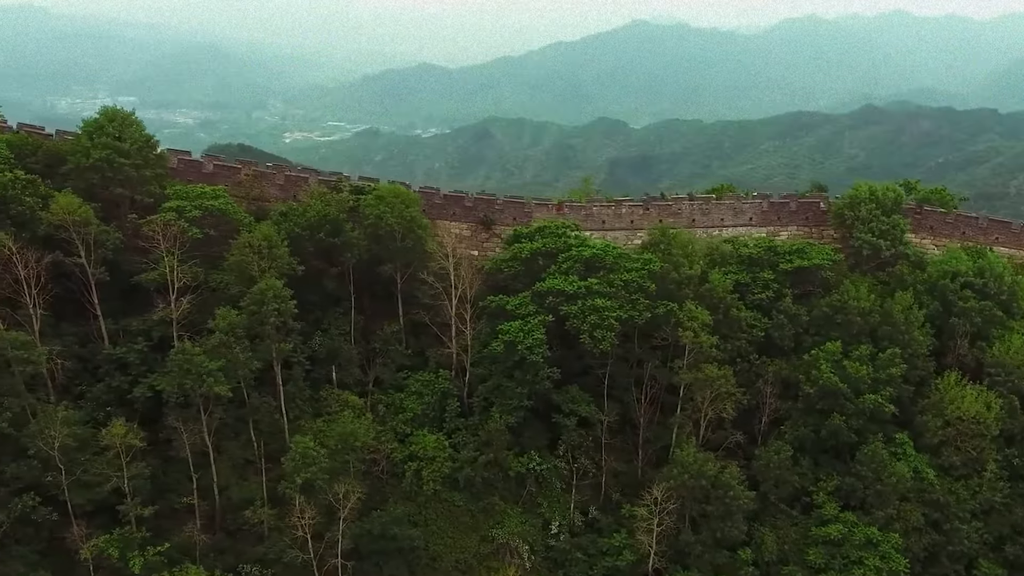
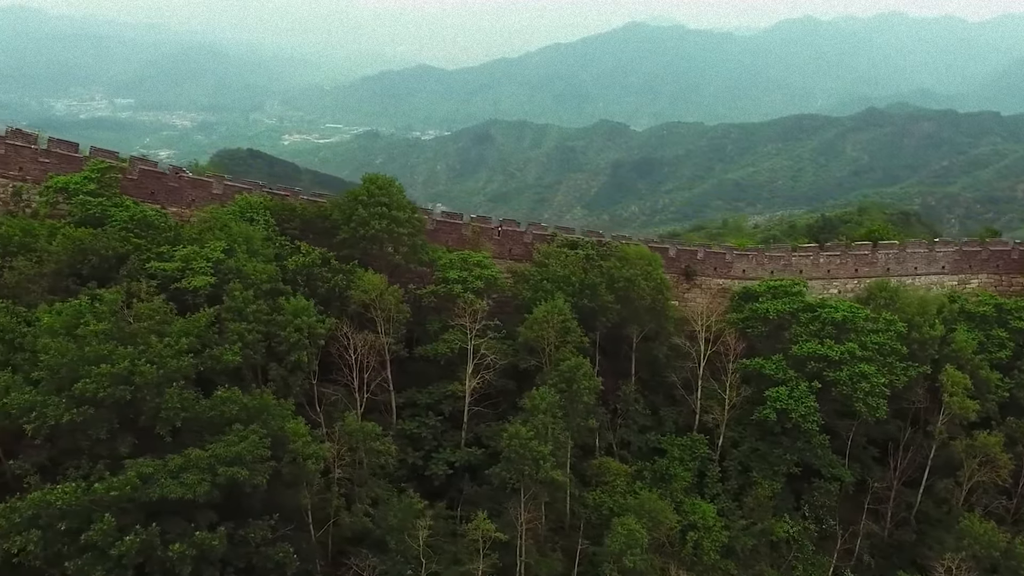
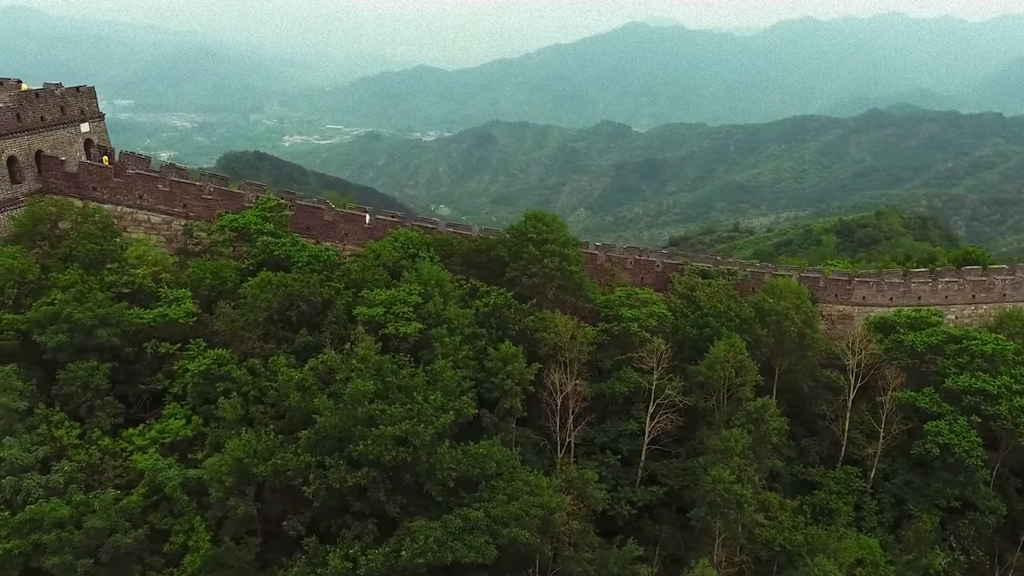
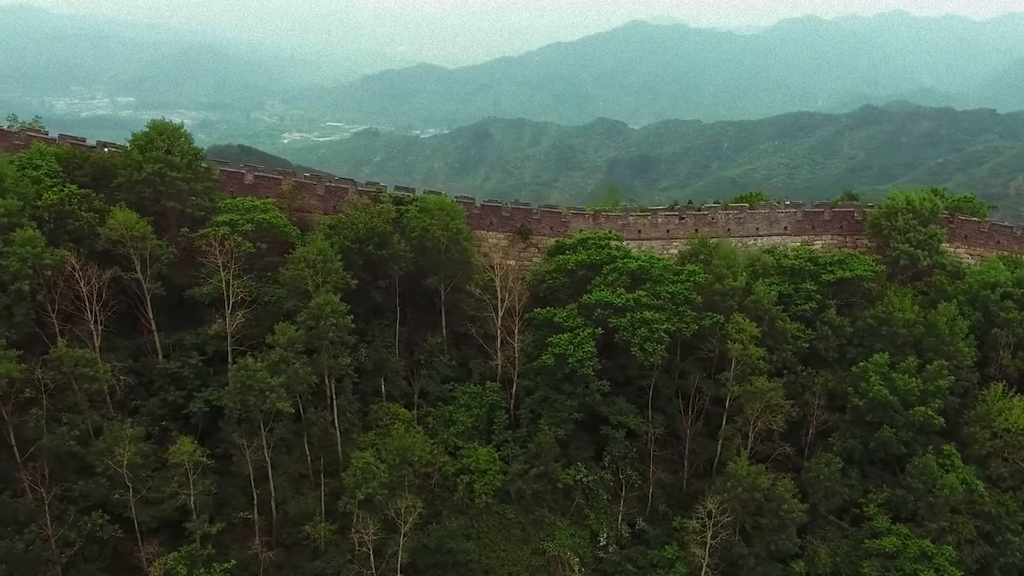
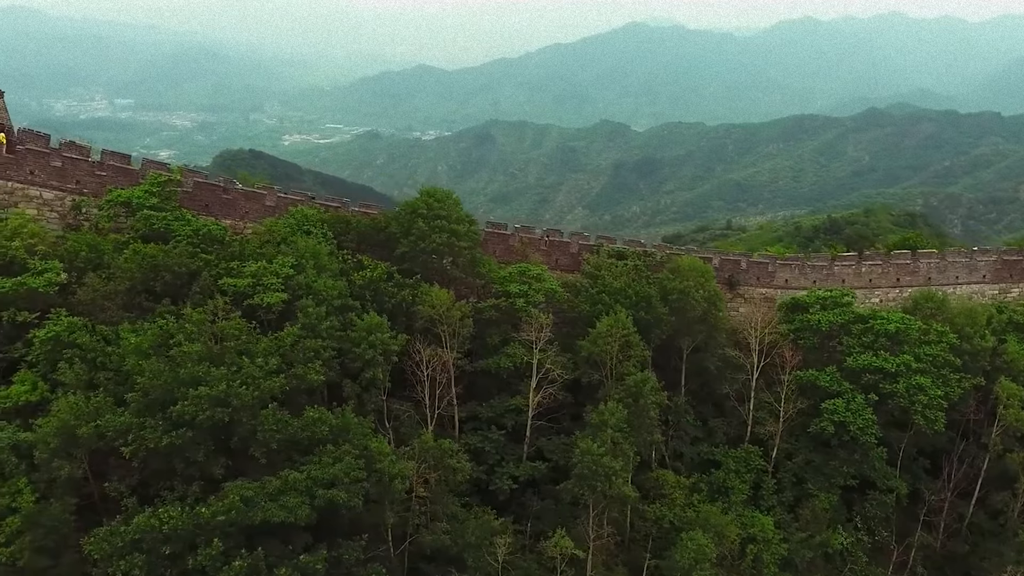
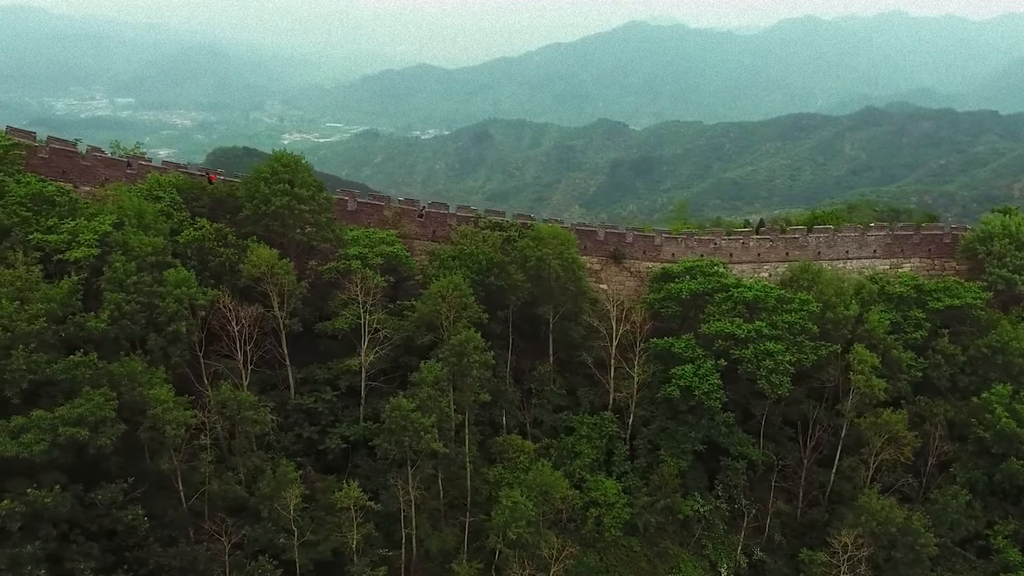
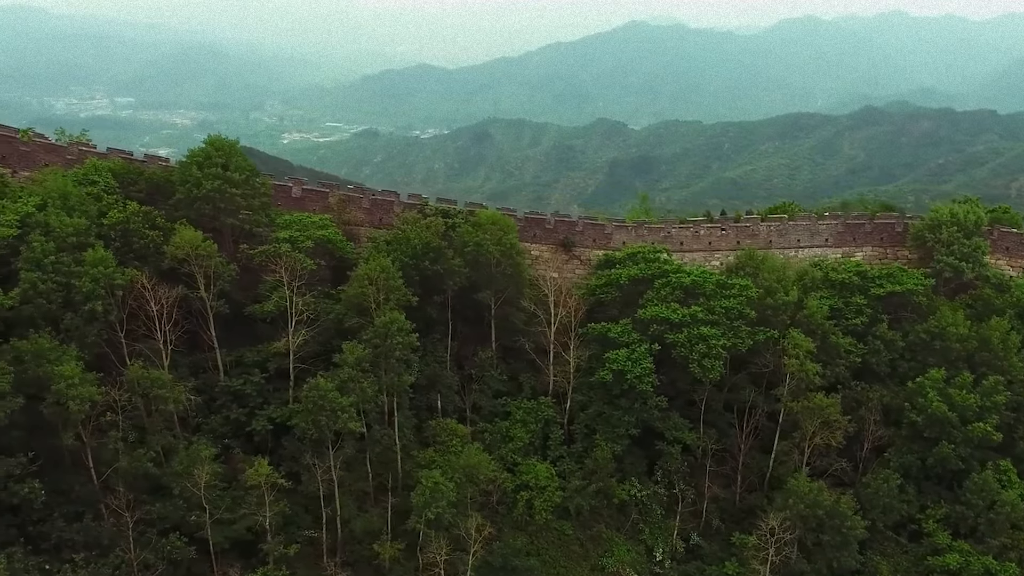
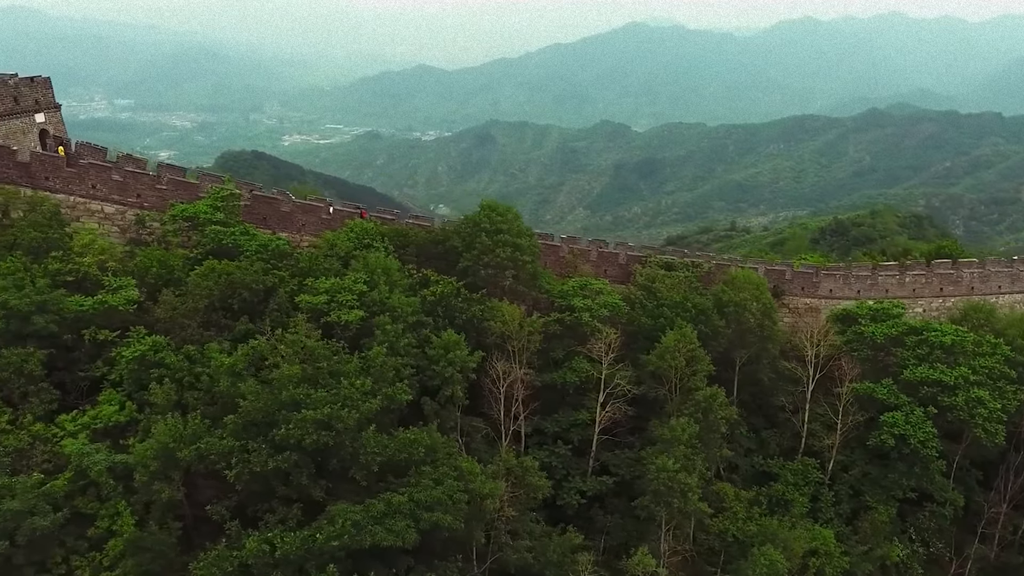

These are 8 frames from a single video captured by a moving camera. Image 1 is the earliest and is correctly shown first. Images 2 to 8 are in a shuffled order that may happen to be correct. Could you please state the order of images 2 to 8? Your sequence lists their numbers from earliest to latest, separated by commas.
4, 7, 6, 2, 5, 8, 3
